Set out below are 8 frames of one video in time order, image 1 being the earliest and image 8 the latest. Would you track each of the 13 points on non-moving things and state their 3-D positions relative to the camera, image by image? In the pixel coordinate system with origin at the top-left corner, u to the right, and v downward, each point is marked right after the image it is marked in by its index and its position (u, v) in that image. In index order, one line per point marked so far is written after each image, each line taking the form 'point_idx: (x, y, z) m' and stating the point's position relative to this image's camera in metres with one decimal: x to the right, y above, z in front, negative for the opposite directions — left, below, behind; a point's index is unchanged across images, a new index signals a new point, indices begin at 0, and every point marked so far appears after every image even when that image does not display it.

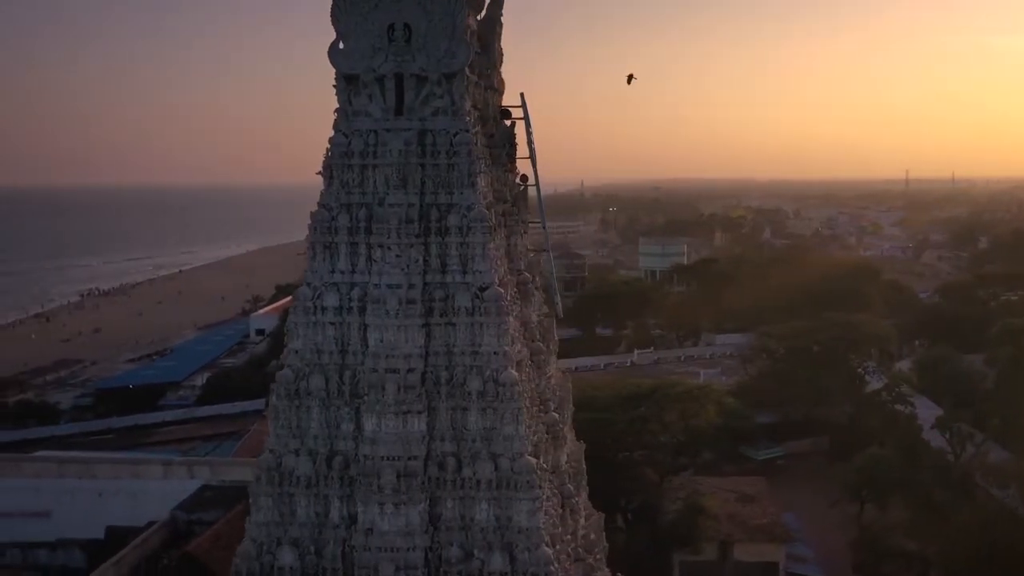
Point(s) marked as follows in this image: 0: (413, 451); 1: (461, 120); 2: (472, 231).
0: (-0.8, -1.3, +6.6) m
1: (-0.4, +1.4, +6.9) m
2: (-0.3, +0.5, +6.8) m
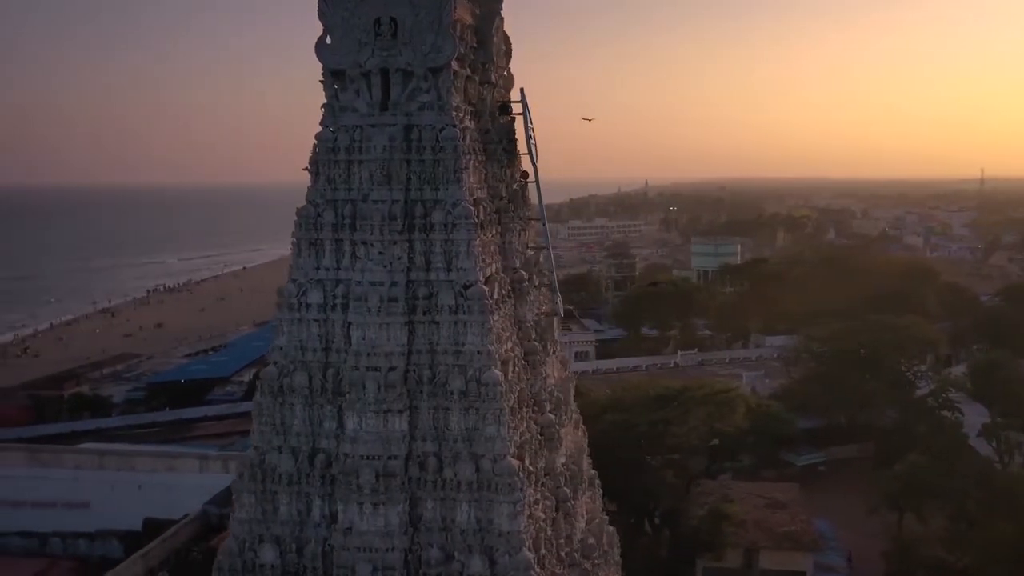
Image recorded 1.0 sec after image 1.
0: (-0.9, -1.3, +6.5) m
1: (-0.5, +1.4, +6.8) m
2: (-0.5, +0.5, +6.6) m
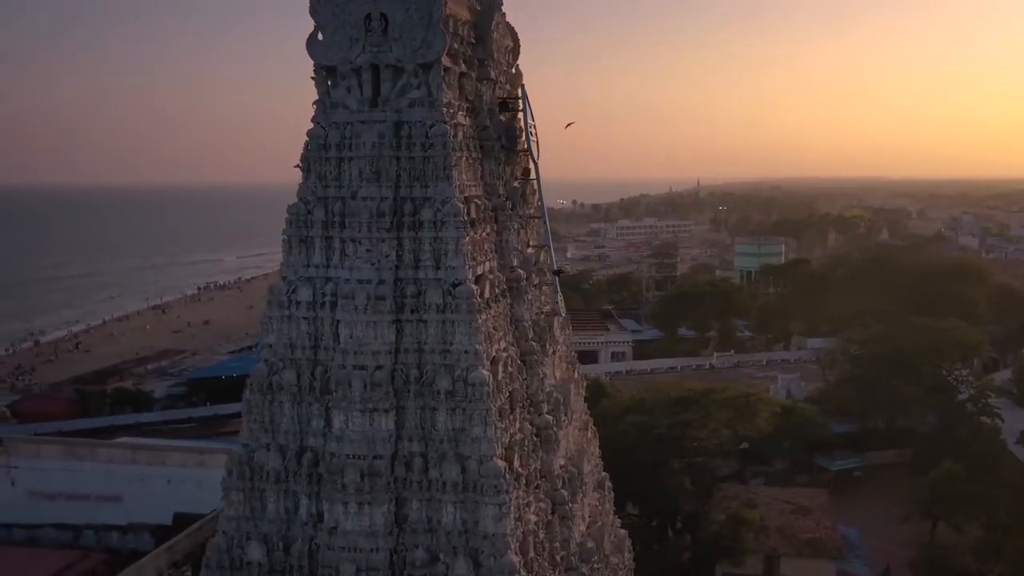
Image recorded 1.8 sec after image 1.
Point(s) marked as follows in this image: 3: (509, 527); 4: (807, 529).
0: (-1.0, -1.3, +6.4) m
1: (-0.6, +1.4, +6.7) m
2: (-0.5, +0.5, +6.6) m
3: (0.0, -1.8, +6.3) m
4: (+5.6, -4.5, +15.6) m
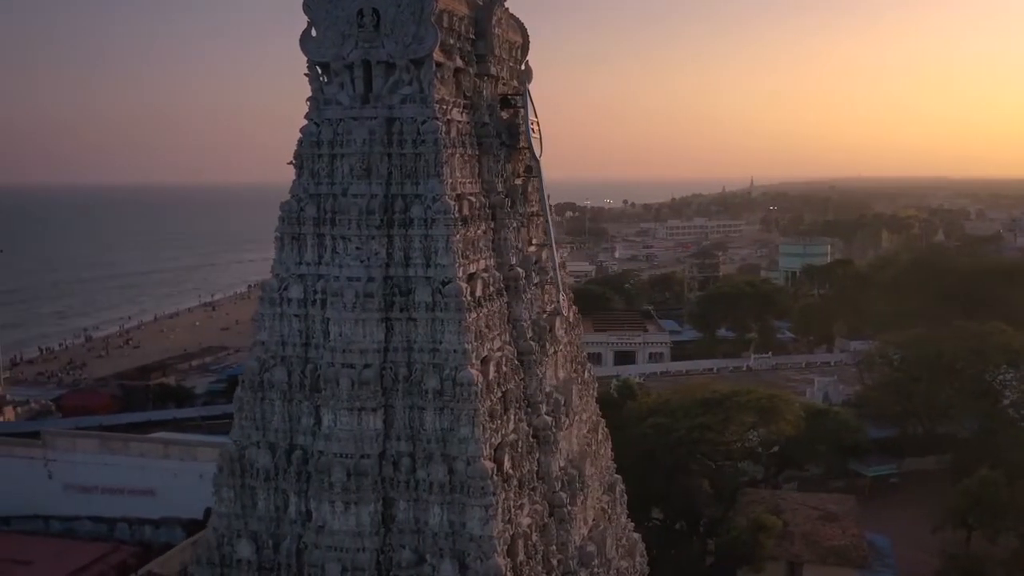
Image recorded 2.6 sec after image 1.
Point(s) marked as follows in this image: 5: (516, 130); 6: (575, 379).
0: (-1.1, -1.2, +6.4) m
1: (-0.7, +1.4, +6.6) m
2: (-0.6, +0.5, +6.5) m
3: (-0.1, -1.8, +6.2) m
4: (+5.9, -4.6, +15.2) m
5: (0.0, +1.5, +8.1) m
6: (+0.7, -1.0, +8.7) m
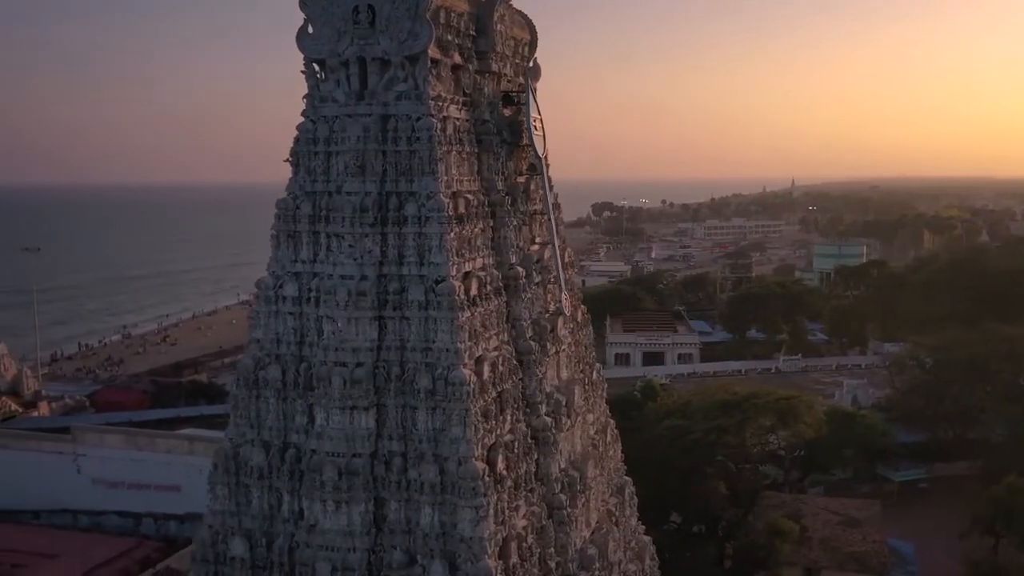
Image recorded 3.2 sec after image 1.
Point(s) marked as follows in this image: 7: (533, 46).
0: (-1.2, -1.2, +6.3) m
1: (-0.7, +1.5, +6.5) m
2: (-0.7, +0.5, +6.4) m
3: (-0.2, -1.8, +6.2) m
4: (+6.1, -4.6, +14.9) m
5: (+0.1, +1.6, +8.0) m
6: (+0.7, -1.0, +8.6) m
7: (+0.2, +2.7, +9.1) m
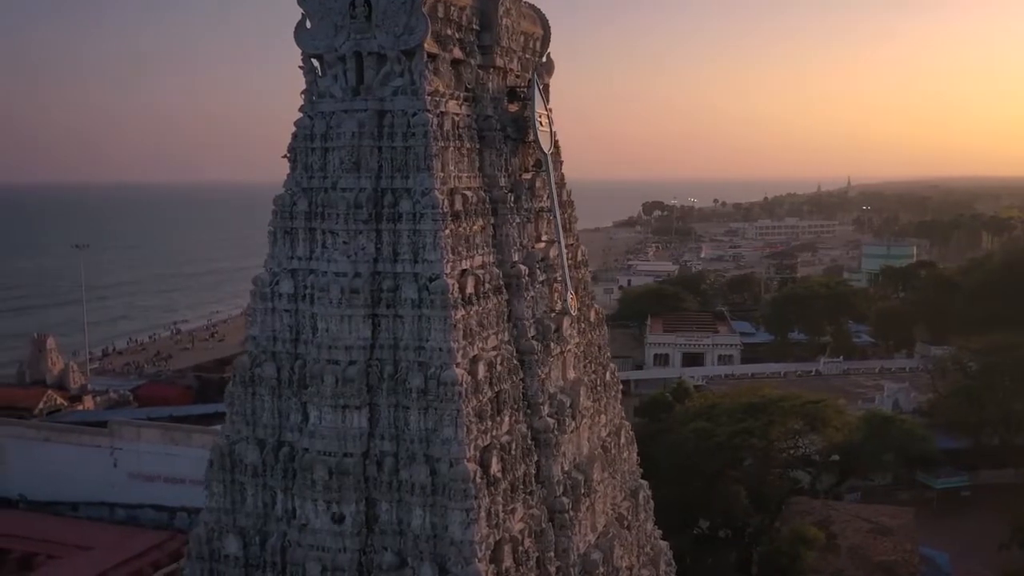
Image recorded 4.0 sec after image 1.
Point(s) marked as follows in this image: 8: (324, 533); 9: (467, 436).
0: (-1.2, -1.2, +6.2) m
1: (-0.7, +1.5, +6.4) m
2: (-0.7, +0.5, +6.3) m
3: (-0.2, -1.8, +6.0) m
4: (+6.5, -4.6, +14.5) m
5: (+0.1, +1.6, +7.9) m
6: (+0.8, -0.9, +8.4) m
7: (+0.4, +2.7, +9.0) m
8: (-1.4, -1.8, +6.2) m
9: (-0.3, -1.1, +6.1) m
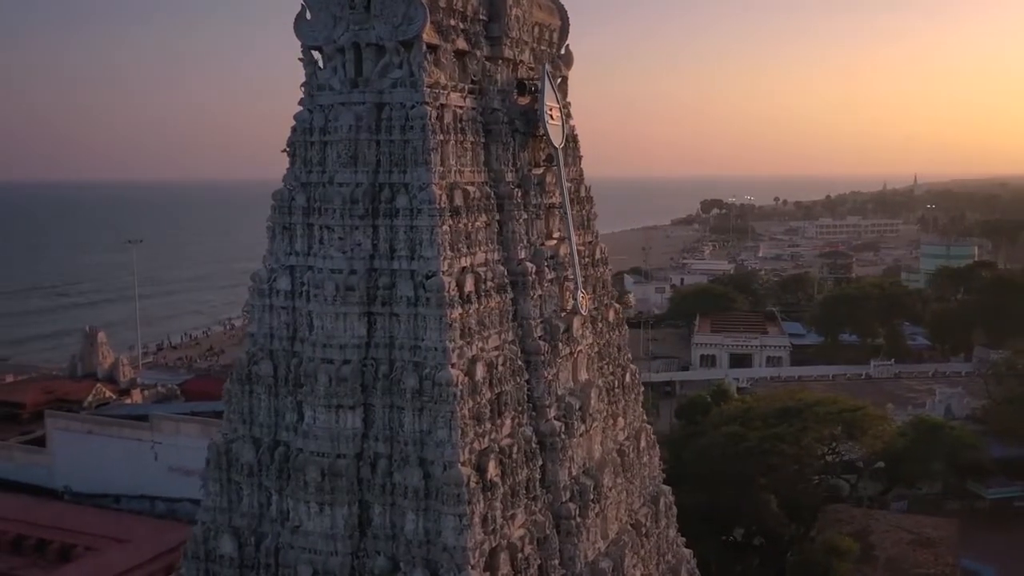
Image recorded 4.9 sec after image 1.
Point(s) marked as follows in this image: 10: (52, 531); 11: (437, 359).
0: (-1.3, -1.2, +6.1) m
1: (-0.7, +1.5, +6.2) m
2: (-0.7, +0.6, +6.1) m
3: (-0.3, -1.8, +5.8) m
4: (+6.9, -4.6, +13.9) m
5: (+0.2, +1.6, +7.6) m
6: (+0.9, -0.9, +8.2) m
7: (+0.5, +2.7, +8.7) m
8: (-1.4, -1.8, +6.1) m
9: (-0.4, -1.1, +5.9) m
10: (-10.0, -5.3, +17.9) m
11: (-0.5, -0.5, +6.0) m
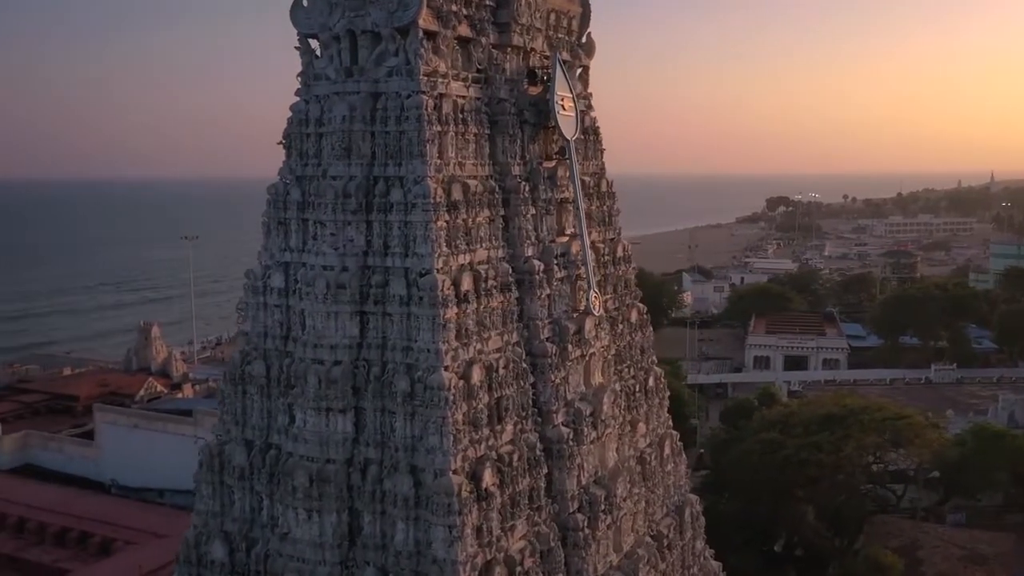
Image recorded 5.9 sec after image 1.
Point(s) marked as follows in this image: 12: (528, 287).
0: (-1.3, -1.2, +5.8) m
1: (-0.7, +1.5, +6.0) m
2: (-0.7, +0.6, +5.8) m
3: (-0.3, -1.8, +5.5) m
4: (+7.4, -4.6, +13.1) m
5: (+0.3, +1.6, +7.3) m
6: (+1.0, -0.9, +7.8) m
7: (+0.7, +2.7, +8.3) m
8: (-1.5, -1.8, +5.8) m
9: (-0.4, -1.1, +5.6) m
10: (-9.3, -5.2, +18.2) m
11: (-0.6, -0.5, +5.7) m
12: (+0.1, 0.0, +6.8) m
